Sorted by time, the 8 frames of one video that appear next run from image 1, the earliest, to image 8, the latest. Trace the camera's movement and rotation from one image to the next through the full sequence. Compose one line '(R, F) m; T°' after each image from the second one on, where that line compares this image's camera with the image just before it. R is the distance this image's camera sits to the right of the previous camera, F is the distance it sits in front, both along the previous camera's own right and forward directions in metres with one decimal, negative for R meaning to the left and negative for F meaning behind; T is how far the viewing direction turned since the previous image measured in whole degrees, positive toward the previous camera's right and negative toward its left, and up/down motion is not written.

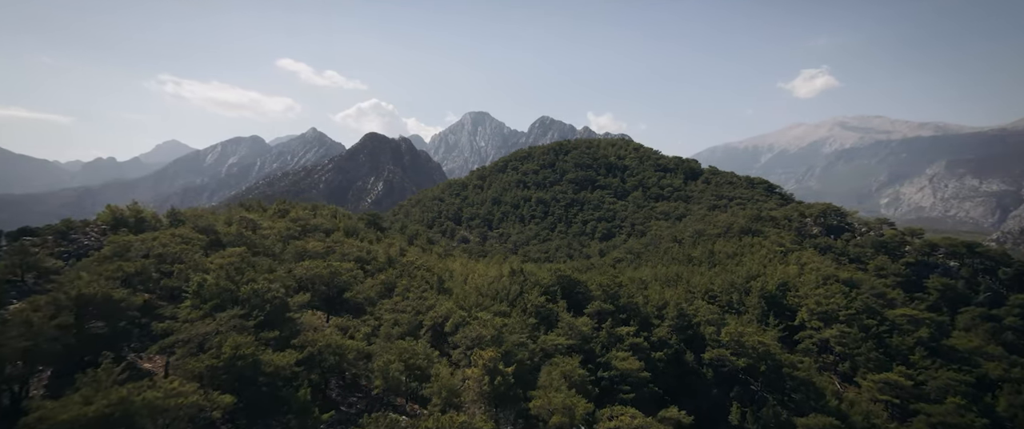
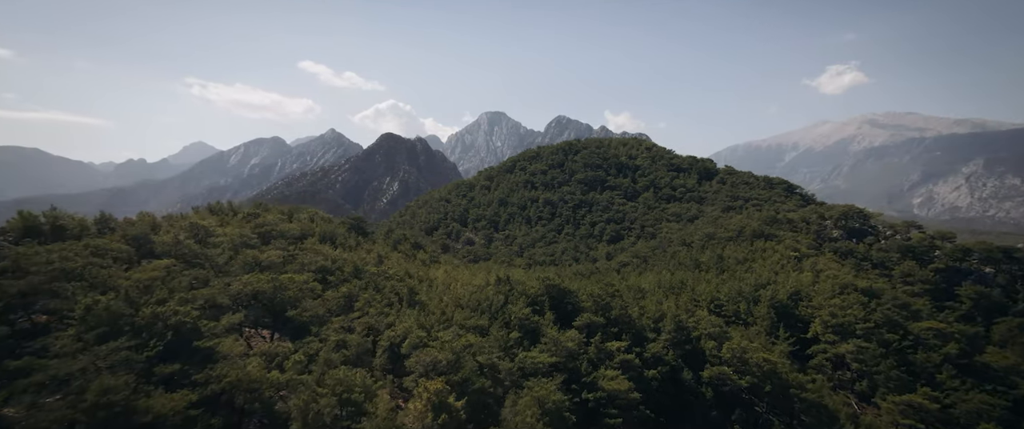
(+2.7, +2.6) m; -2°
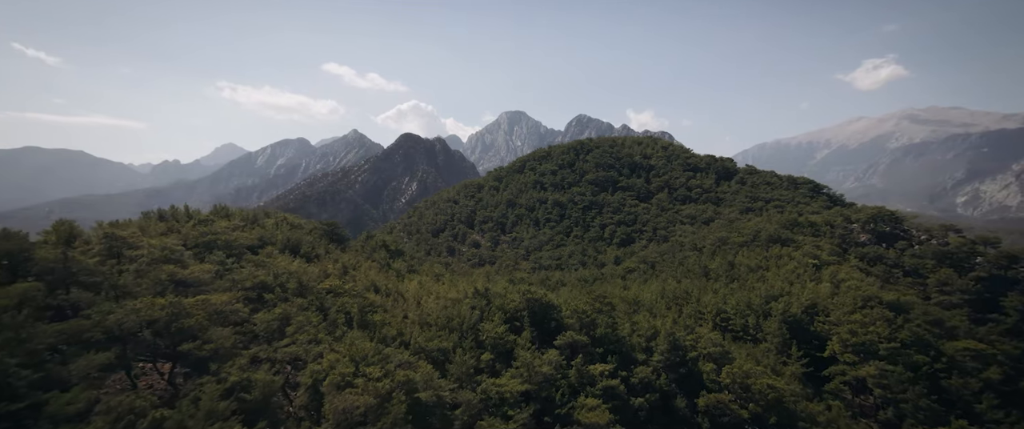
(+3.3, +3.4) m; -3°
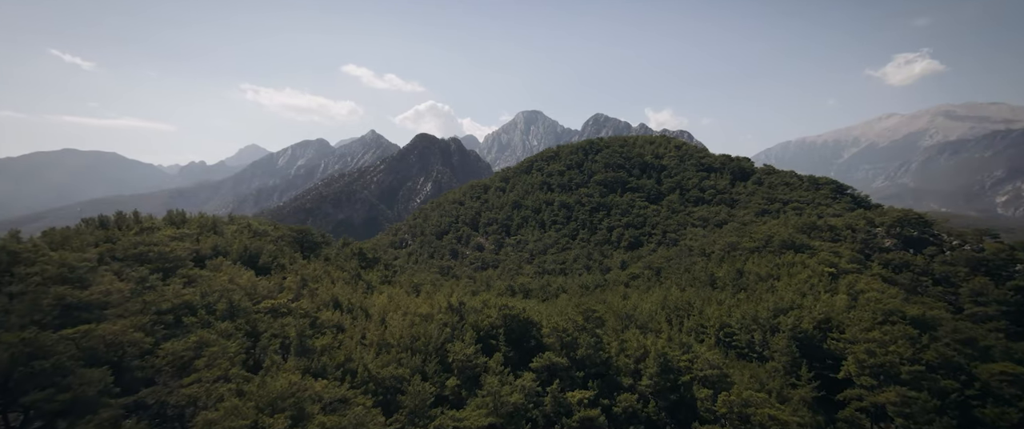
(+2.9, +3.0) m; -2°
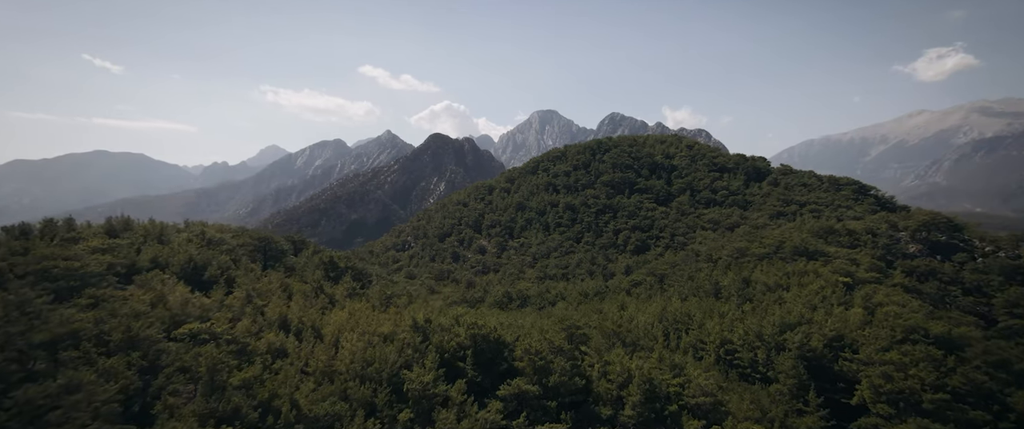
(+2.8, +2.9) m; -2°
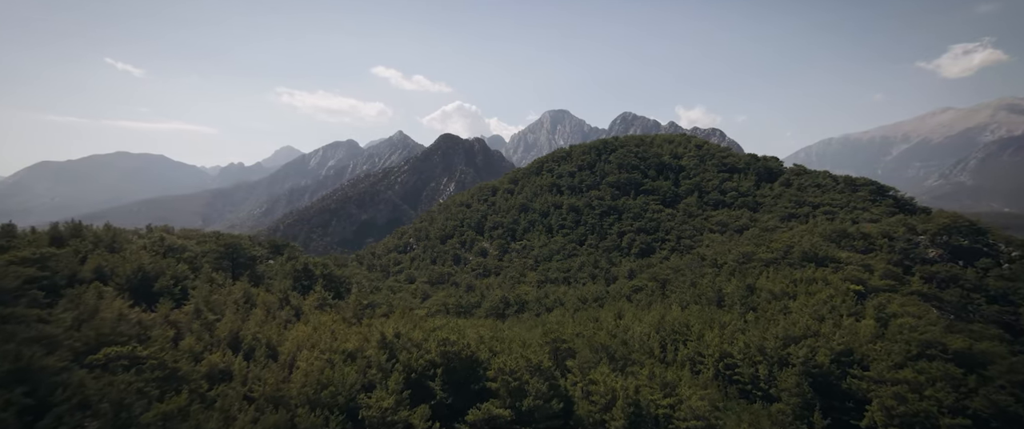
(+2.0, +2.1) m; -2°
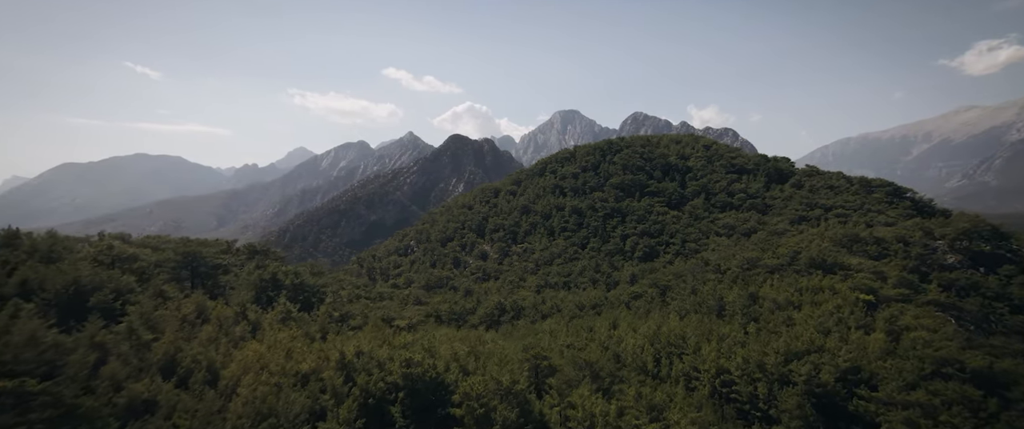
(+2.0, +2.0) m; -1°
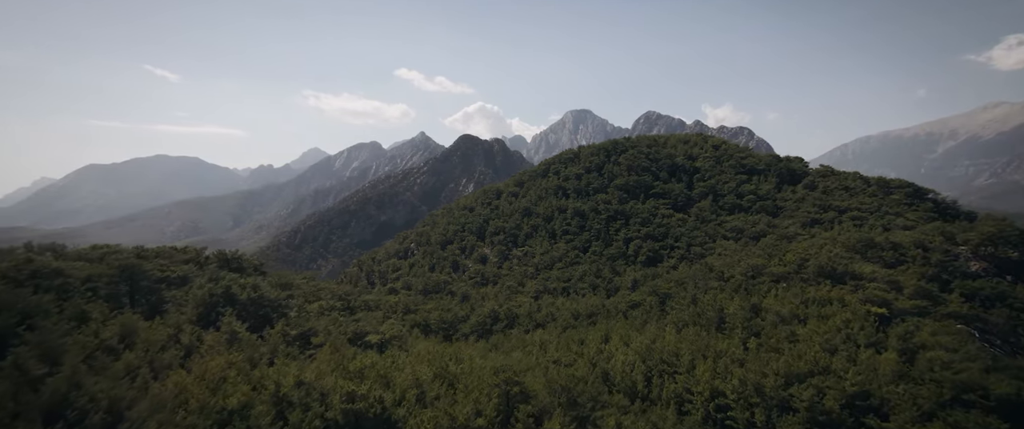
(+2.3, +2.5) m; -2°
